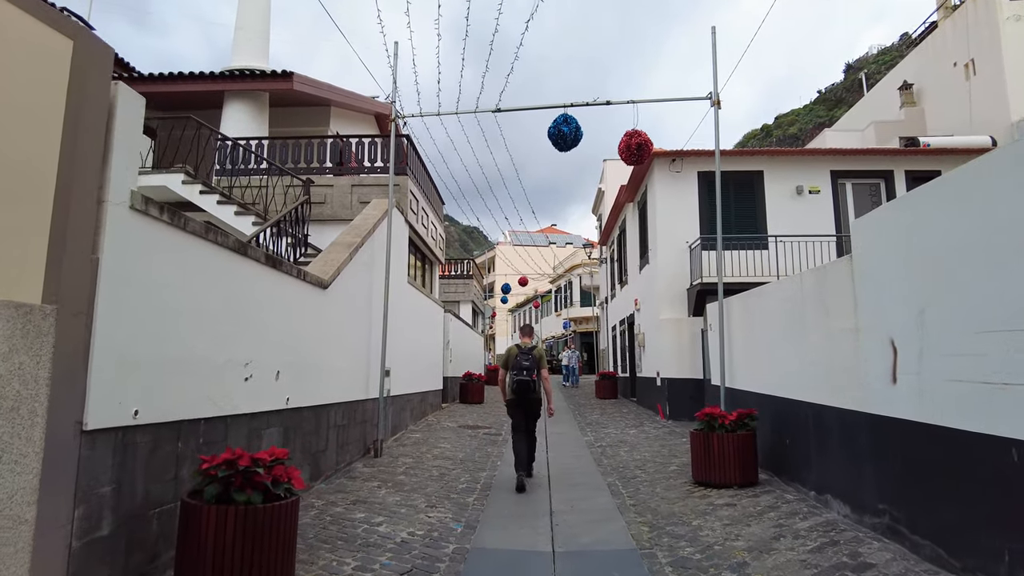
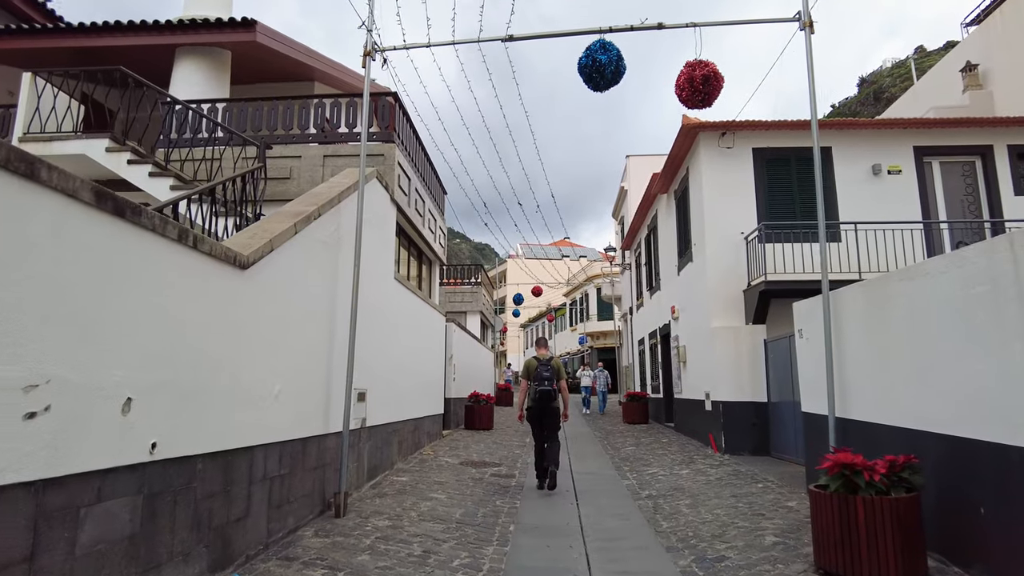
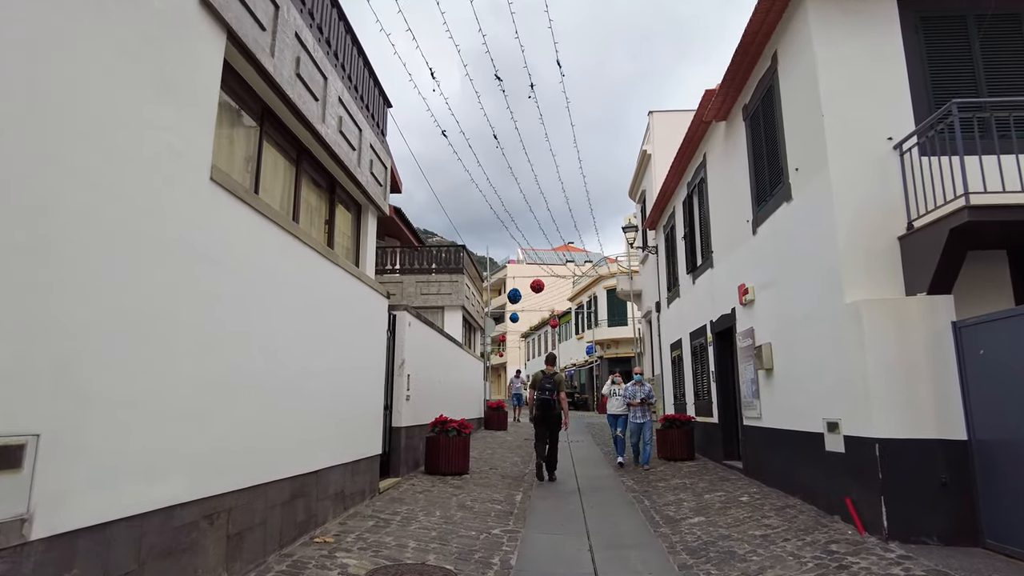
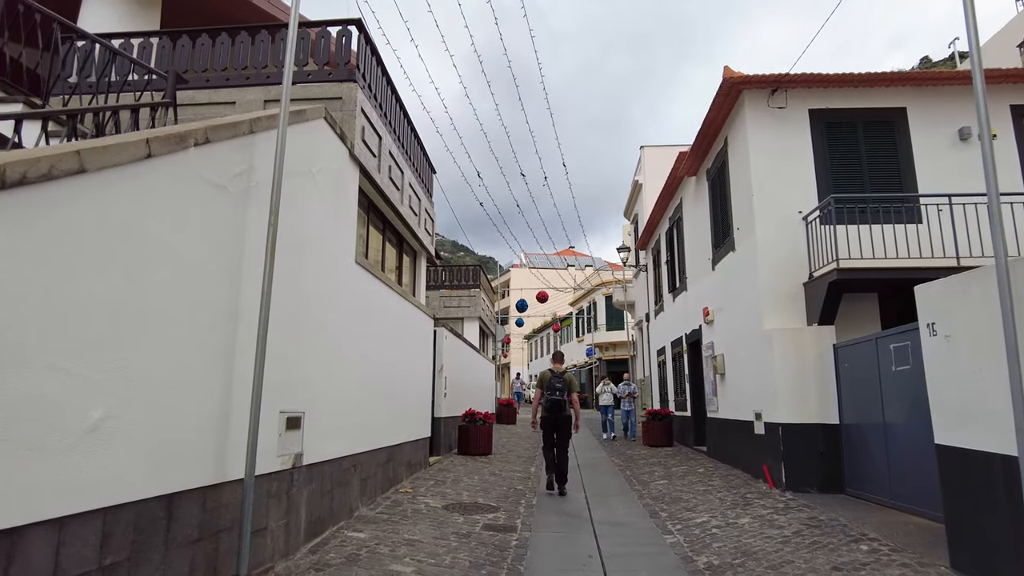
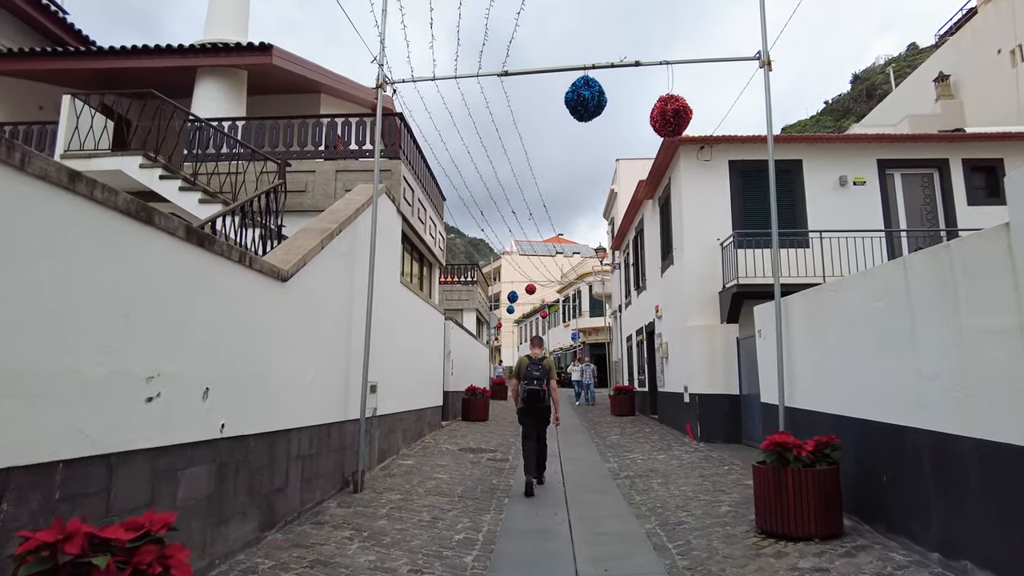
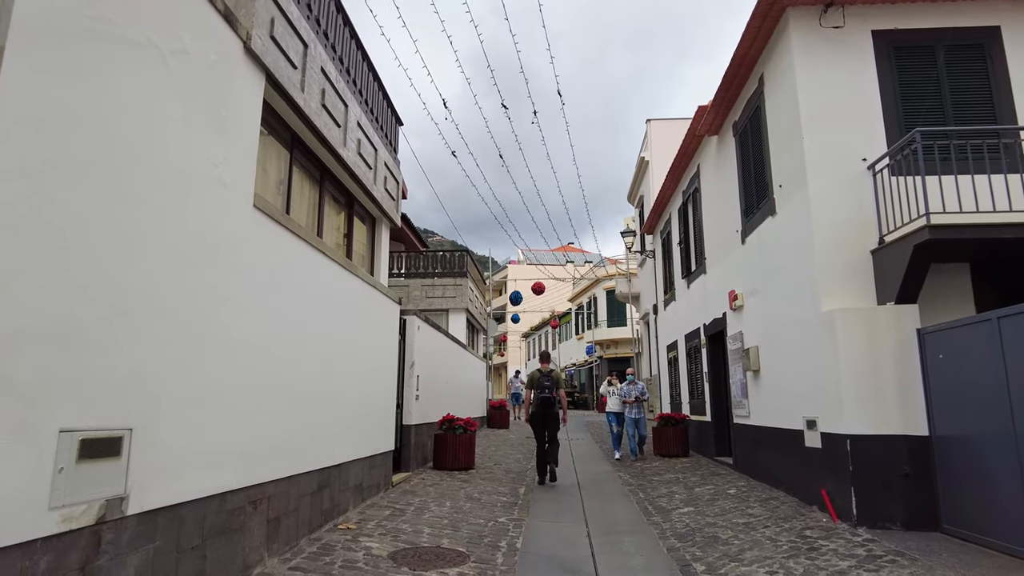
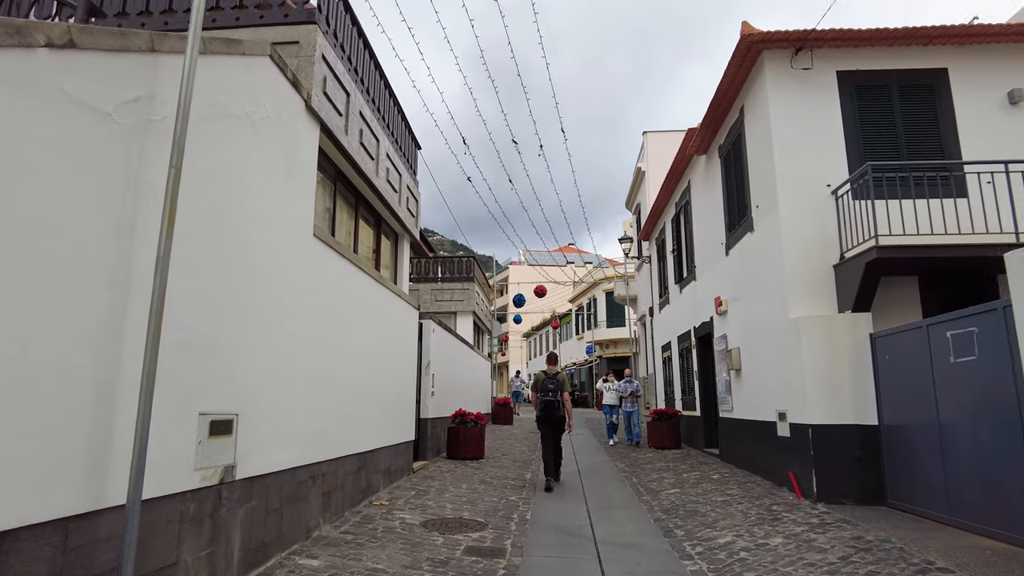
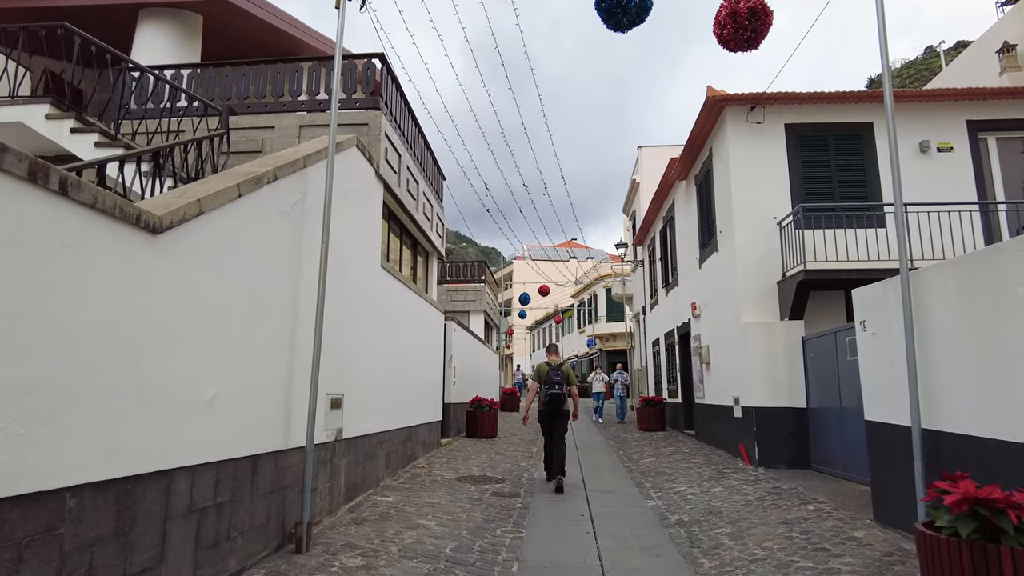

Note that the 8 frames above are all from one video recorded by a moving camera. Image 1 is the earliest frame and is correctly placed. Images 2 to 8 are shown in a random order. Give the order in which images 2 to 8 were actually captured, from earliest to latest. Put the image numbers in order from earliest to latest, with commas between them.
5, 2, 8, 4, 7, 6, 3
